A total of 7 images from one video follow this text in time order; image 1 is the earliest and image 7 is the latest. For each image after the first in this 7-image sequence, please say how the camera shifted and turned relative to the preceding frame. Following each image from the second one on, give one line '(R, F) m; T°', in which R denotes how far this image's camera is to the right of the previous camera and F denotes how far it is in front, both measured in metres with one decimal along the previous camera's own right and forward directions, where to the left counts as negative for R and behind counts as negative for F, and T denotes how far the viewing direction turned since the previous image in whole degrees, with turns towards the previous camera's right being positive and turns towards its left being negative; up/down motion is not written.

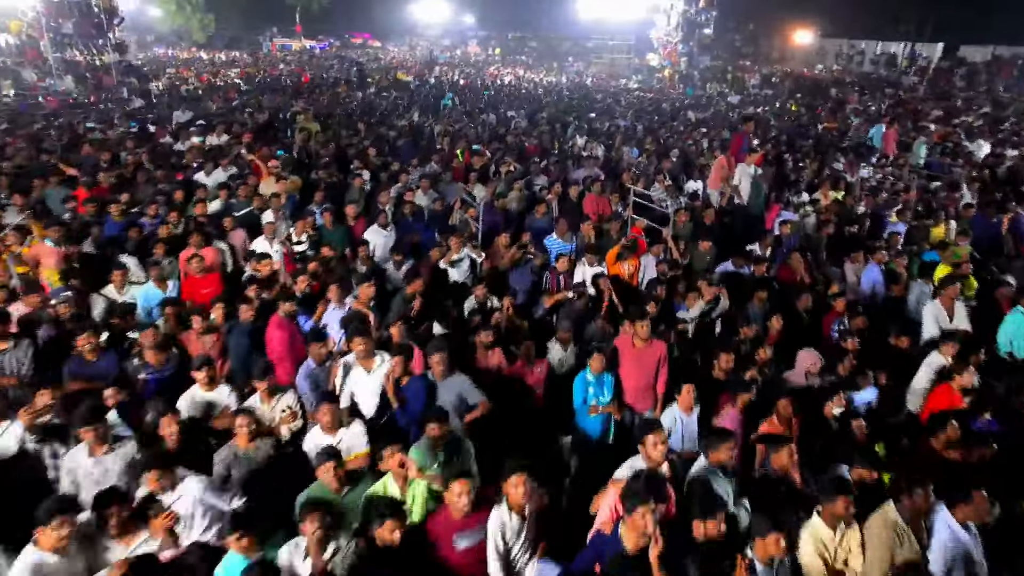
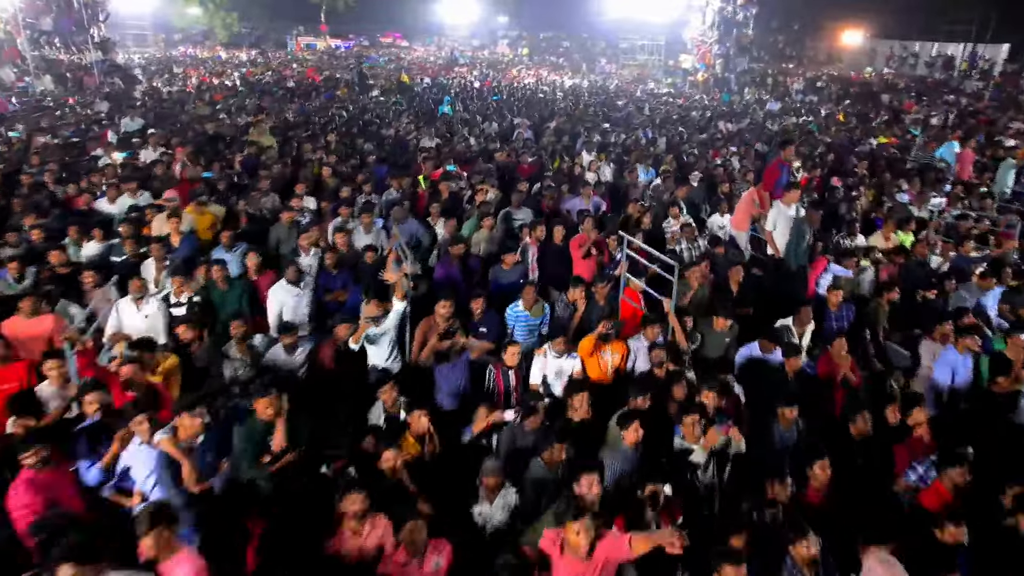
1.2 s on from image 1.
(+0.8, +2.2) m; -3°
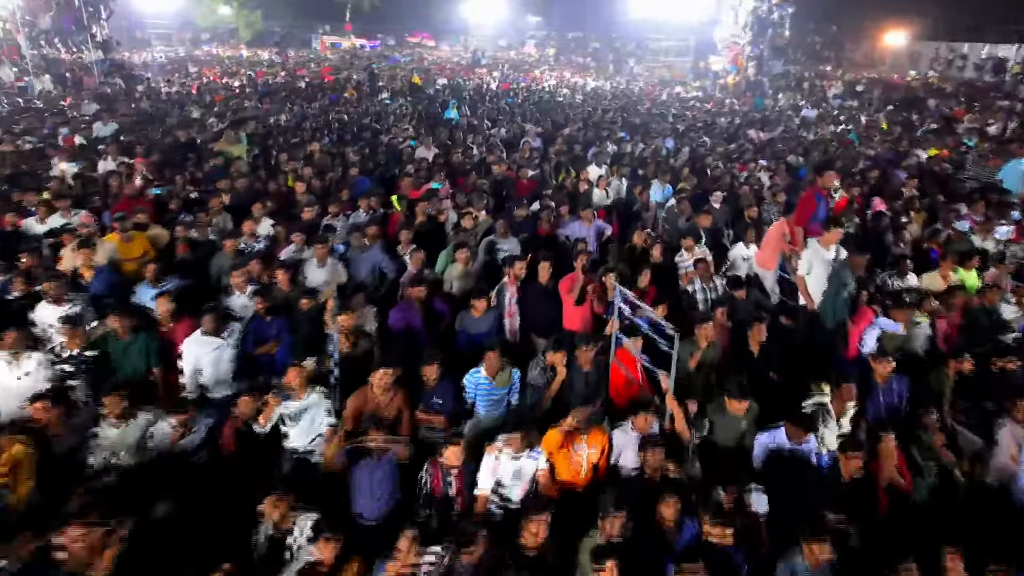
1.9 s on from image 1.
(+0.5, +1.3) m; -2°
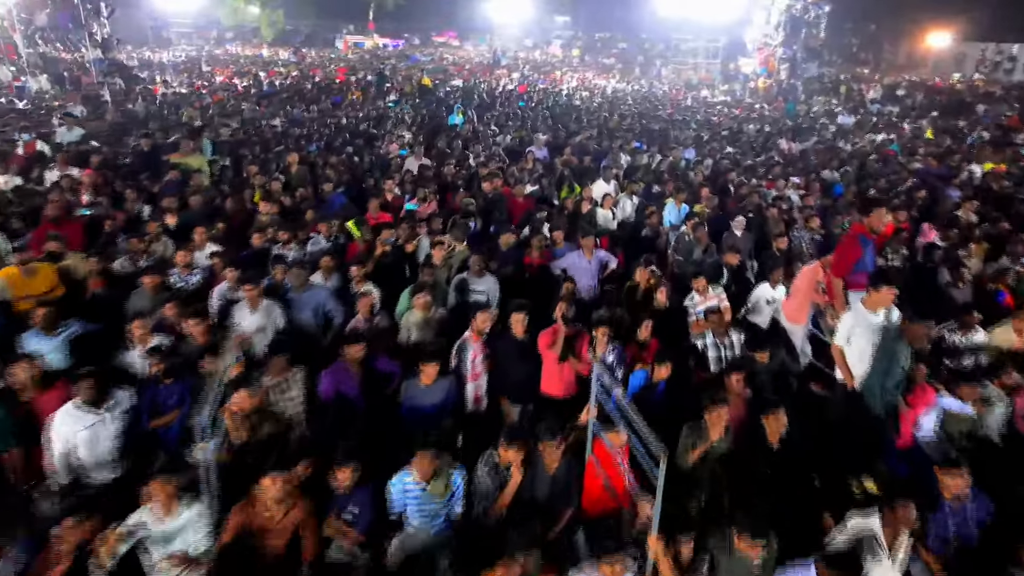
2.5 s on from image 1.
(+0.5, +1.2) m; -2°
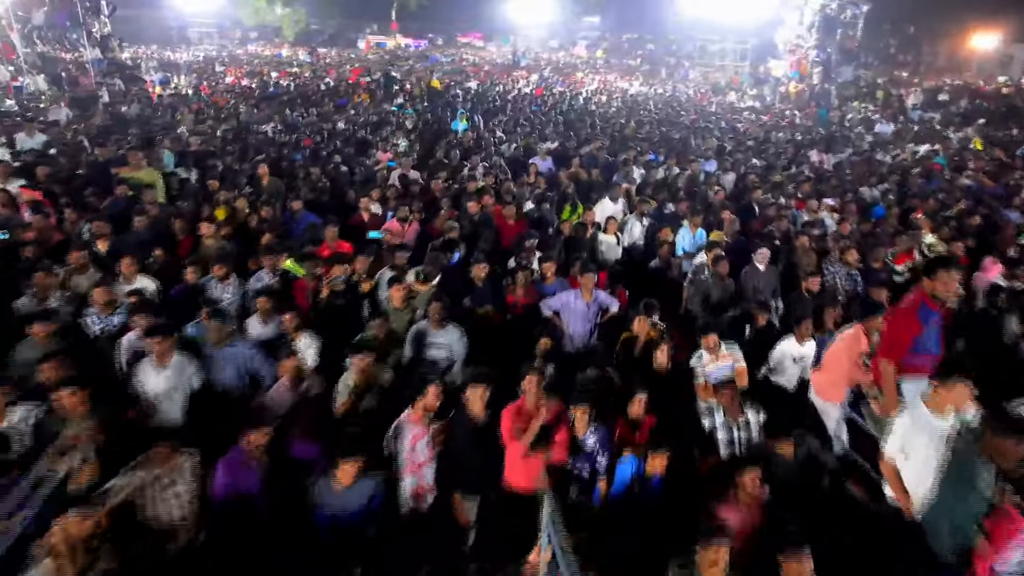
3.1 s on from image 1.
(+0.5, +1.1) m; -2°
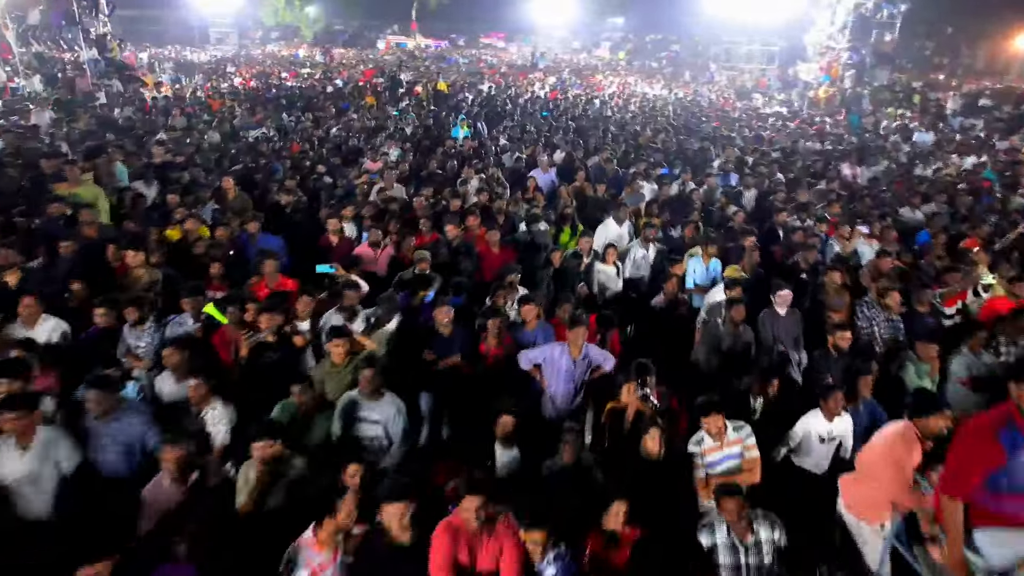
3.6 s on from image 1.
(+0.4, +1.0) m; -2°
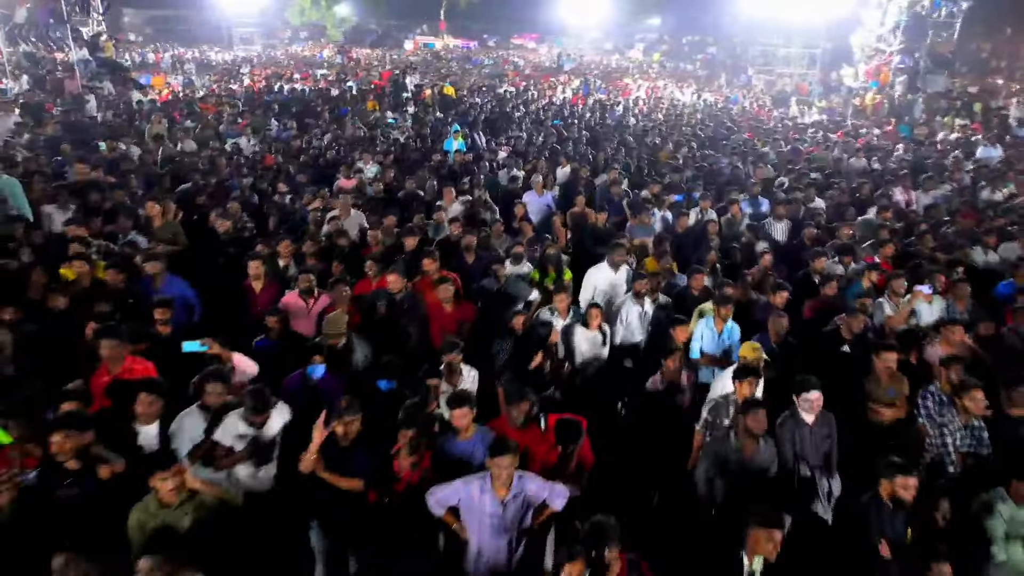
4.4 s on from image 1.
(+0.7, +1.6) m; -3°
